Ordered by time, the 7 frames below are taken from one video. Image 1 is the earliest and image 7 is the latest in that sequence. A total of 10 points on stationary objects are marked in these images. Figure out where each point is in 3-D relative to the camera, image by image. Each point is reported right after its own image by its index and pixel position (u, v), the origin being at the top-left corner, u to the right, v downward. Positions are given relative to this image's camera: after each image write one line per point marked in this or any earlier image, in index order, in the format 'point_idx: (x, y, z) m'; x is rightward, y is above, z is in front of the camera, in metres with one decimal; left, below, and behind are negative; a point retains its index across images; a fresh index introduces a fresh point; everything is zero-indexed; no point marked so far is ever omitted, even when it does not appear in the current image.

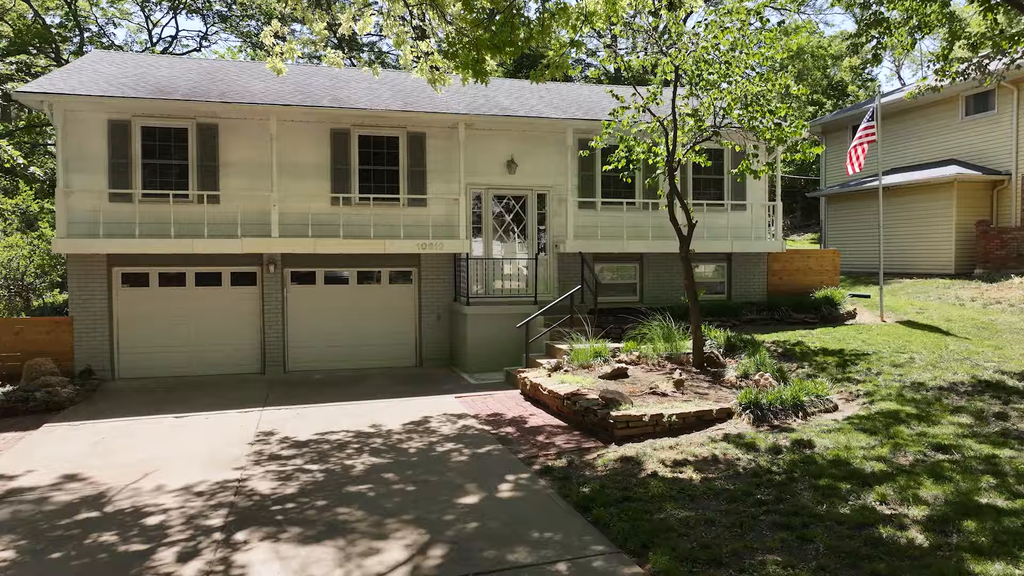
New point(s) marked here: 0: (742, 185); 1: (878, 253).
0: (+5.0, +2.3, +14.2) m
1: (+10.7, +1.0, +18.9) m
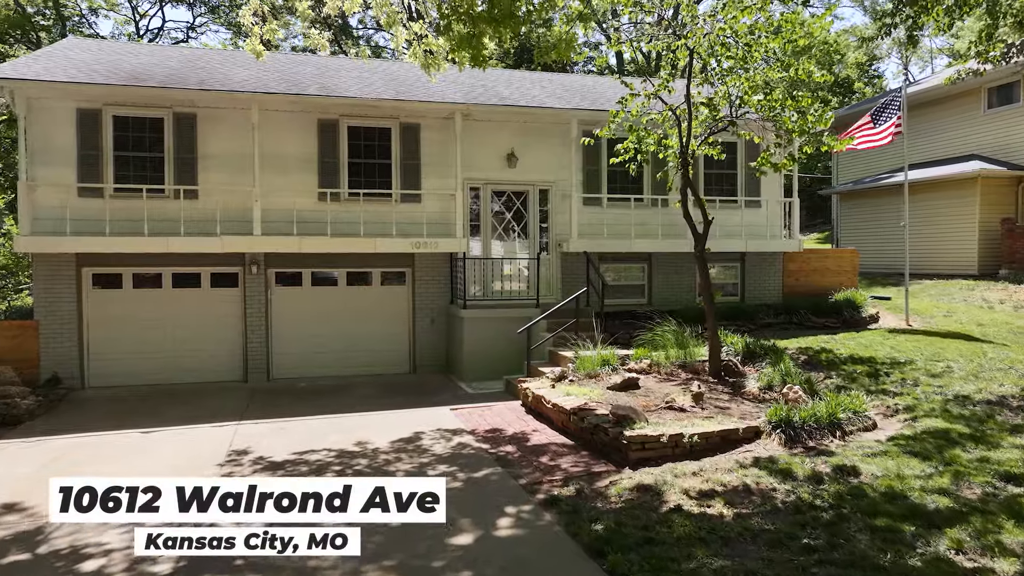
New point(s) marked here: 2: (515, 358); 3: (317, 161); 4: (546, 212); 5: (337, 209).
0: (+5.0, +2.2, +13.4) m
1: (+10.7, +1.0, +18.0) m
2: (0.0, -1.2, +11.3) m
3: (-3.4, +2.2, +11.4) m
4: (+0.7, +1.5, +12.6) m
5: (-3.1, +1.4, +11.5) m
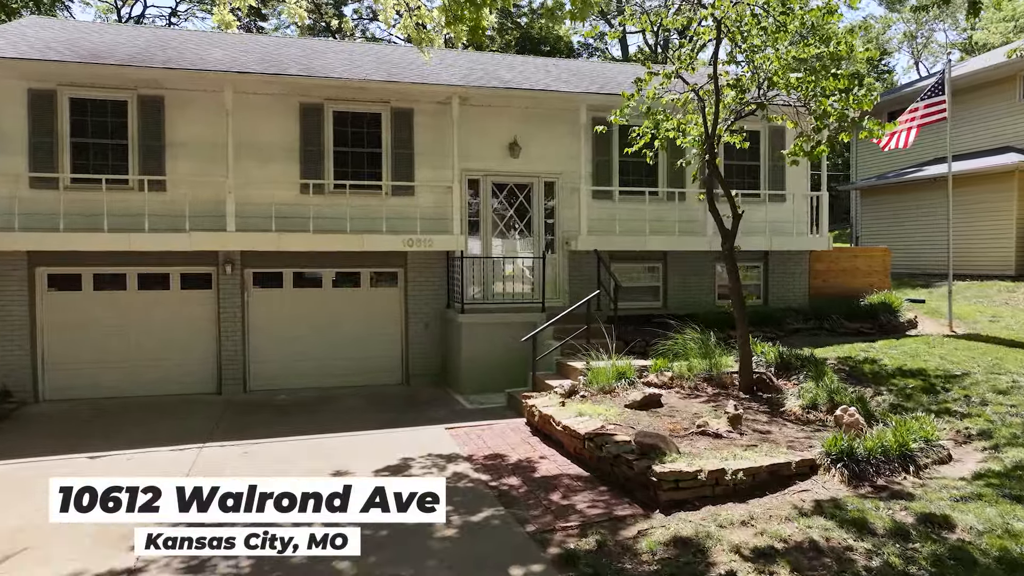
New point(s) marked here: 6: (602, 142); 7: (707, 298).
0: (+5.1, +2.2, +12.3) m
1: (+10.7, +0.9, +16.9) m
2: (+0.1, -1.3, +10.2) m
3: (-3.4, +2.2, +10.3) m
4: (+0.7, +1.4, +11.5) m
5: (-3.1, +1.4, +10.4) m
6: (+1.6, +2.6, +11.5) m
7: (+3.6, -0.2, +12.1) m
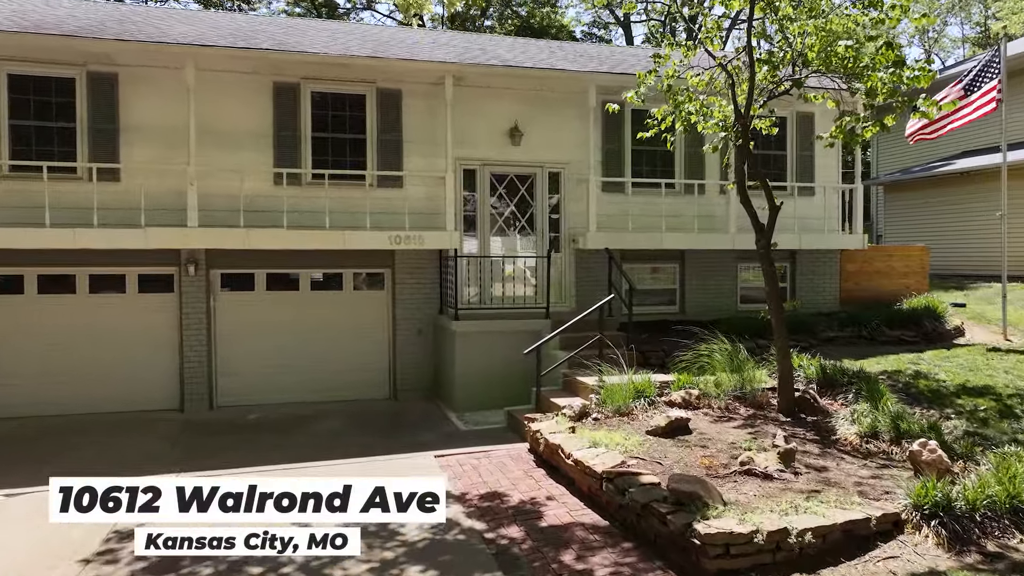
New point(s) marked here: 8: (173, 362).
0: (+5.1, +2.2, +11.1) m
1: (+10.7, +0.9, +15.8) m
2: (+0.1, -1.3, +9.0) m
3: (-3.4, +2.2, +9.1) m
4: (+0.7, +1.4, +10.3) m
5: (-3.1, +1.3, +9.2) m
6: (+1.6, +2.5, +10.3) m
7: (+3.6, -0.2, +10.9) m
8: (-4.8, -1.0, +9.2) m
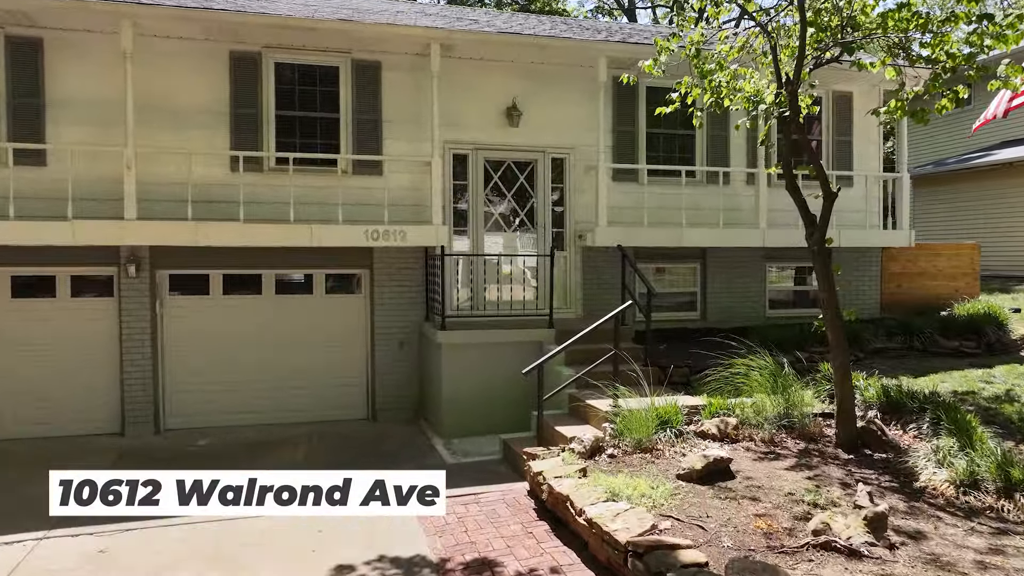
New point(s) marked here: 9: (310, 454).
0: (+5.1, +2.1, +9.7) m
1: (+10.7, +0.8, +14.4) m
2: (0.0, -1.4, +7.7) m
3: (-3.4, +2.1, +7.8) m
4: (+0.7, +1.3, +9.0) m
5: (-3.1, +1.3, +7.9) m
6: (+1.6, +2.5, +9.0) m
7: (+3.6, -0.3, +9.6) m
8: (-4.8, -1.1, +7.8) m
9: (-2.3, -1.9, +7.2) m
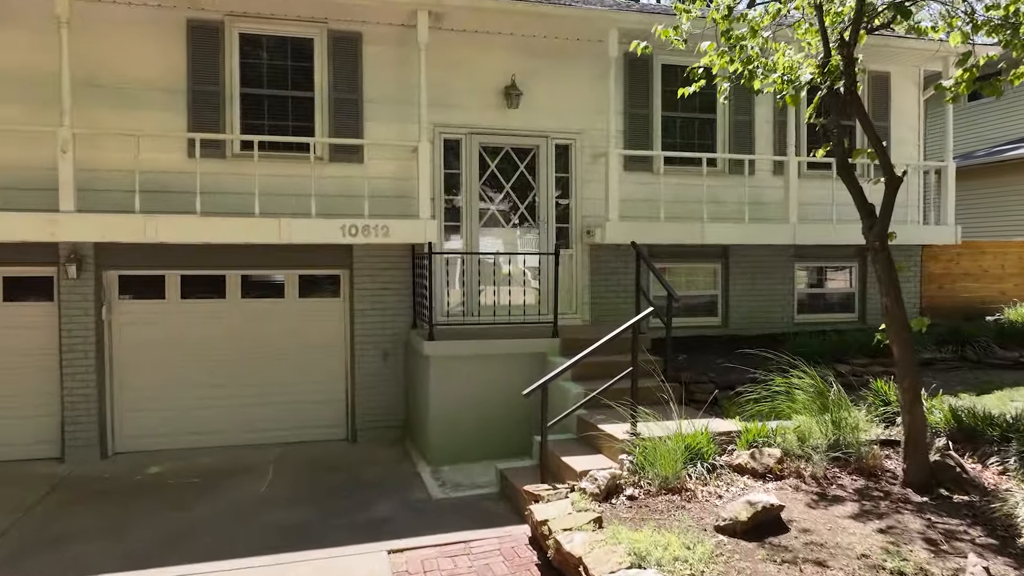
0: (+5.0, +2.1, +8.7) m
1: (+10.7, +0.8, +13.4) m
2: (0.0, -1.4, +6.7) m
3: (-3.4, +2.1, +6.8) m
4: (+0.7, +1.3, +7.9) m
5: (-3.1, +1.2, +6.9) m
6: (+1.6, +2.5, +8.0) m
7: (+3.6, -0.3, +8.6) m
8: (-4.8, -1.1, +6.8) m
9: (-2.3, -1.9, +6.2) m
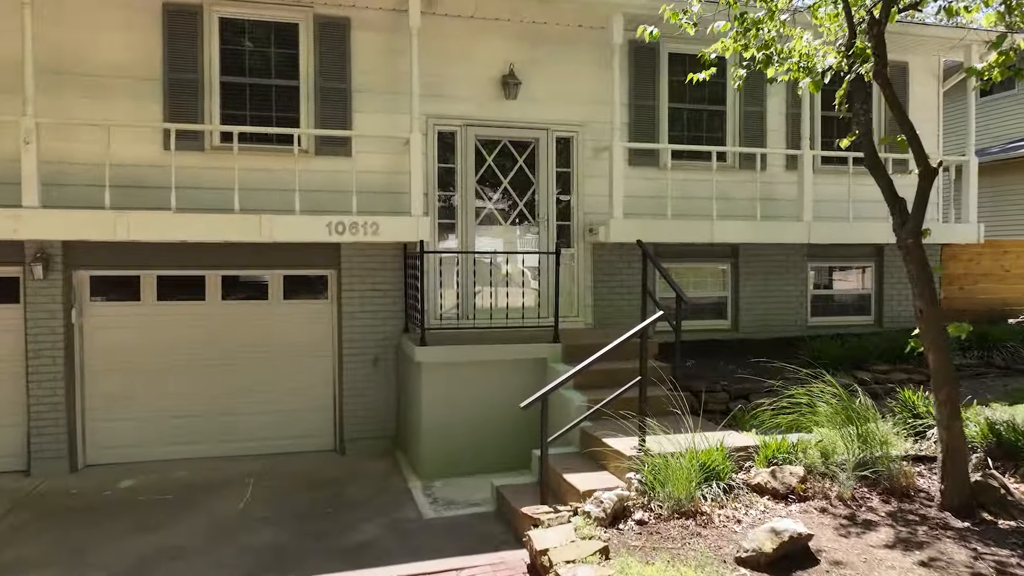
0: (+5.0, +2.1, +8.3) m
1: (+10.7, +0.8, +13.0) m
2: (0.0, -1.4, +6.3) m
3: (-3.5, +2.1, +6.3) m
4: (+0.7, +1.3, +7.5) m
5: (-3.1, +1.2, +6.4) m
6: (+1.5, +2.4, +7.6) m
7: (+3.6, -0.3, +8.2) m
8: (-4.9, -1.1, +6.4) m
9: (-2.3, -1.9, +5.8) m
